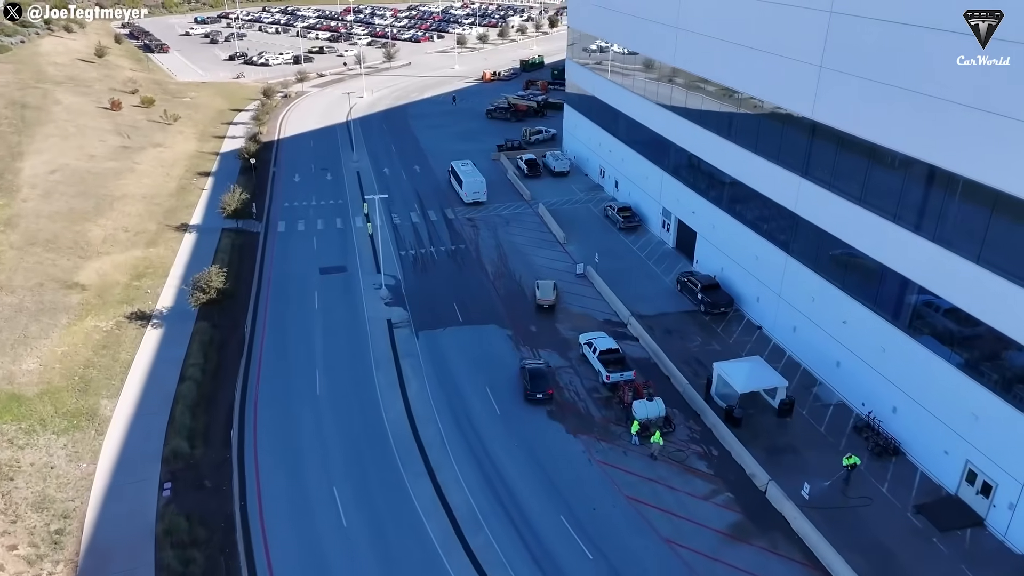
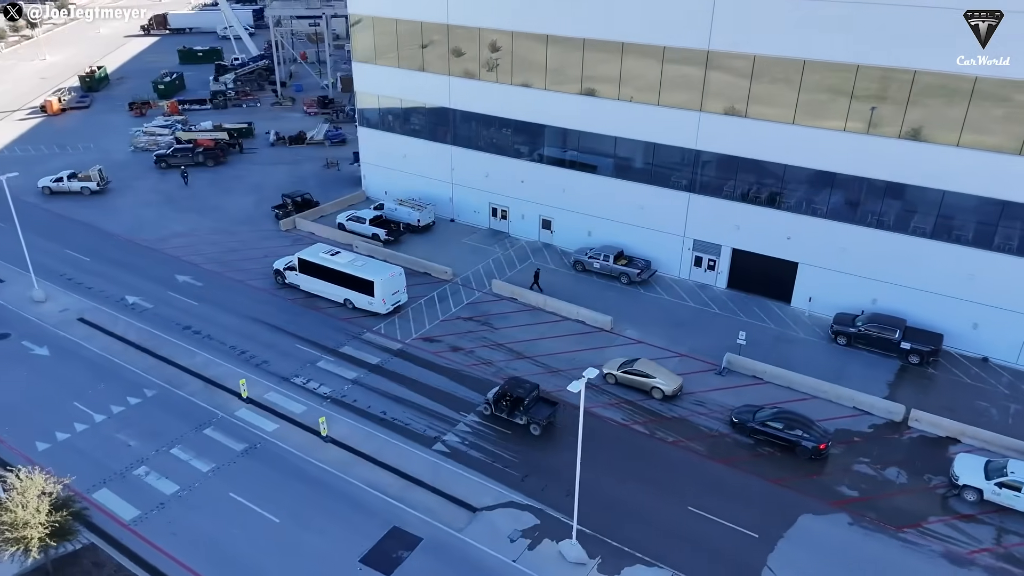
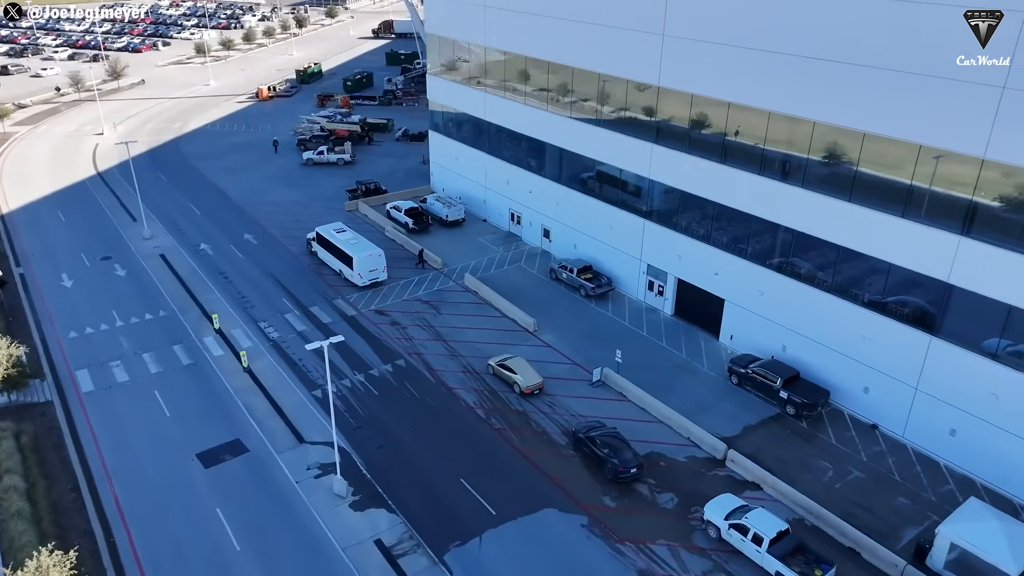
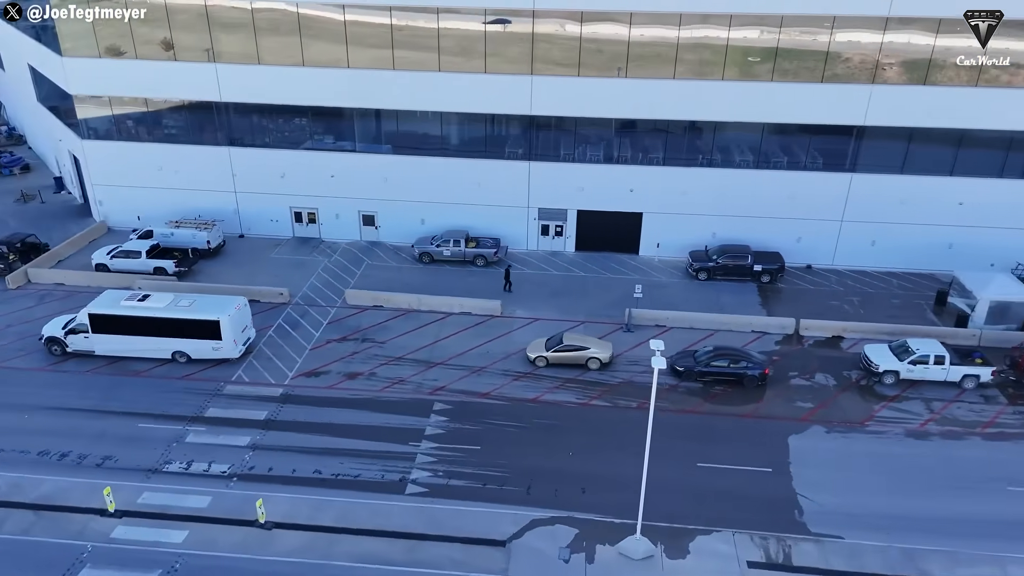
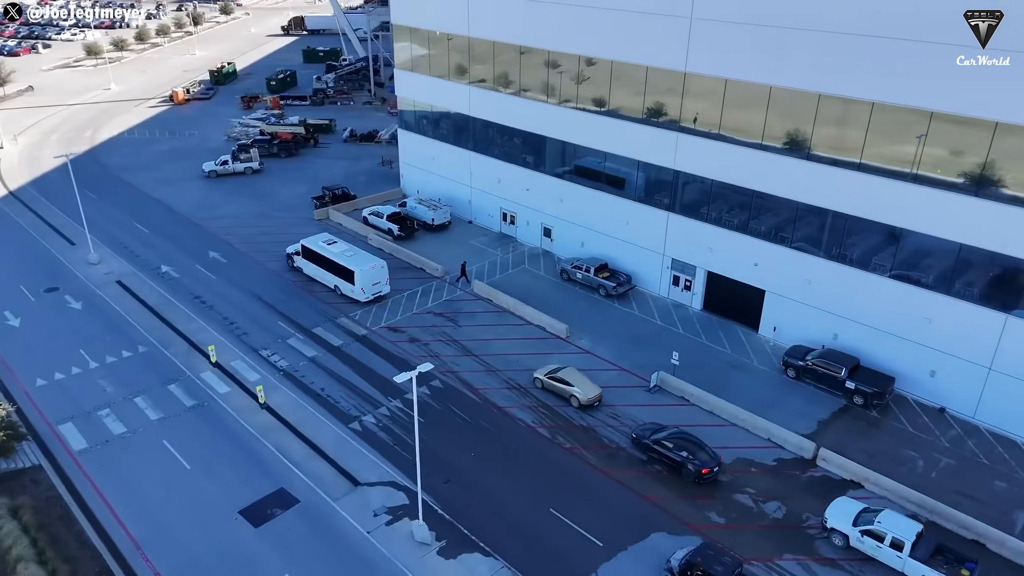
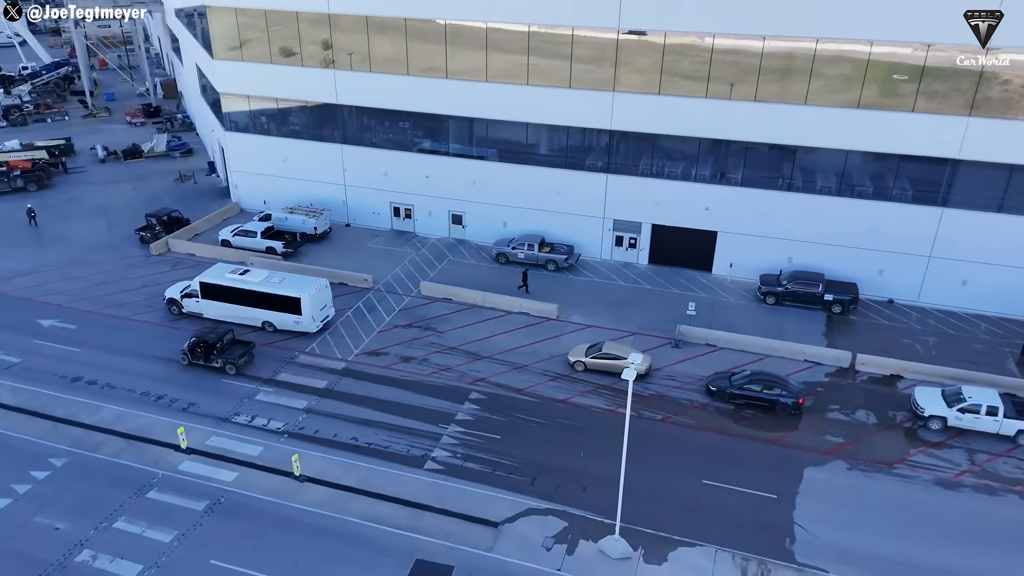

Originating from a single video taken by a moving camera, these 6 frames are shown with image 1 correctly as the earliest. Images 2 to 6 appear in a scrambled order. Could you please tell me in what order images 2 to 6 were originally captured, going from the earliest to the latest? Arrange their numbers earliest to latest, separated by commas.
3, 5, 2, 6, 4
